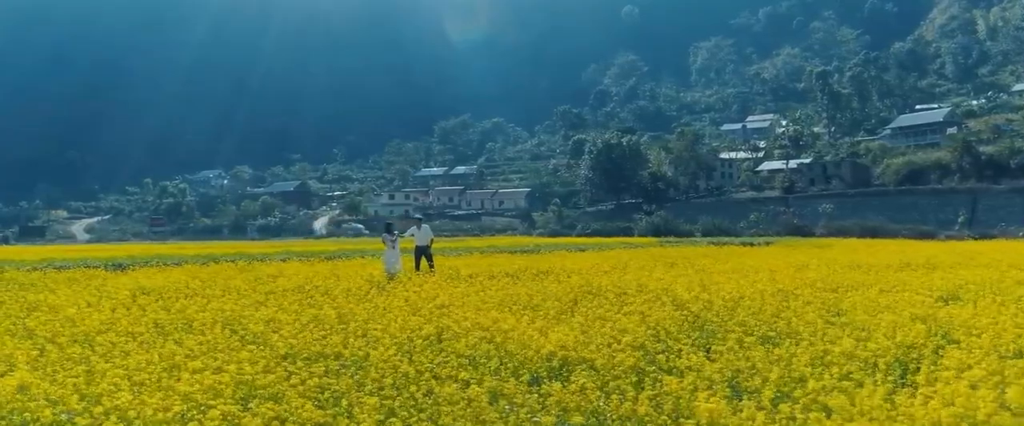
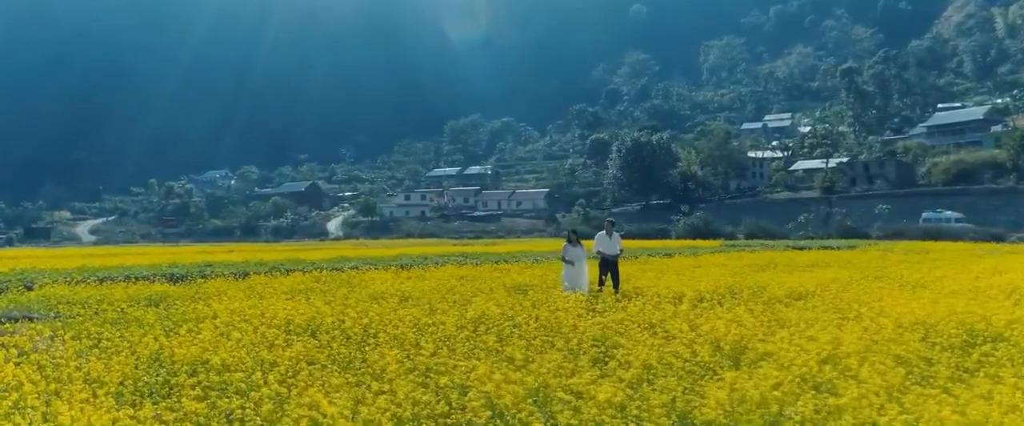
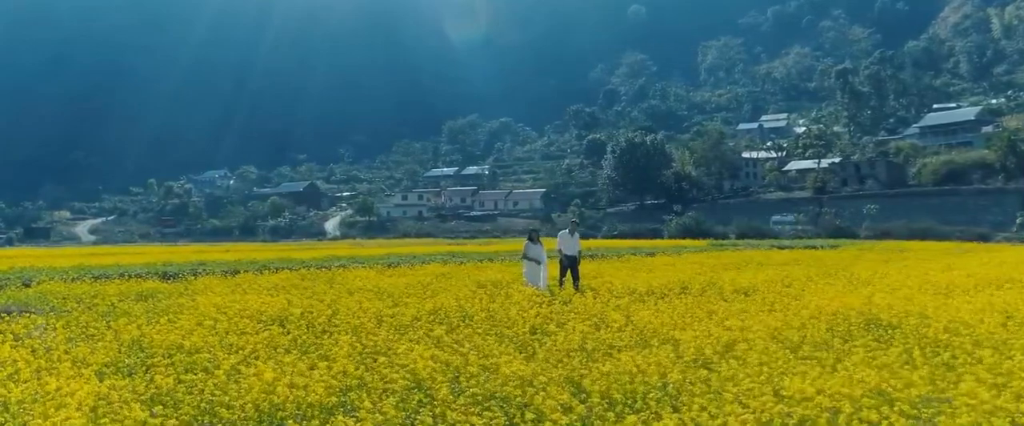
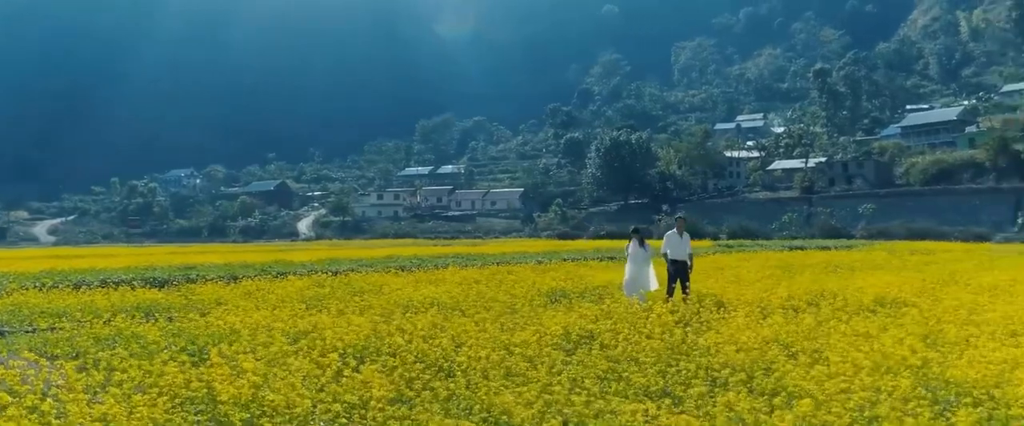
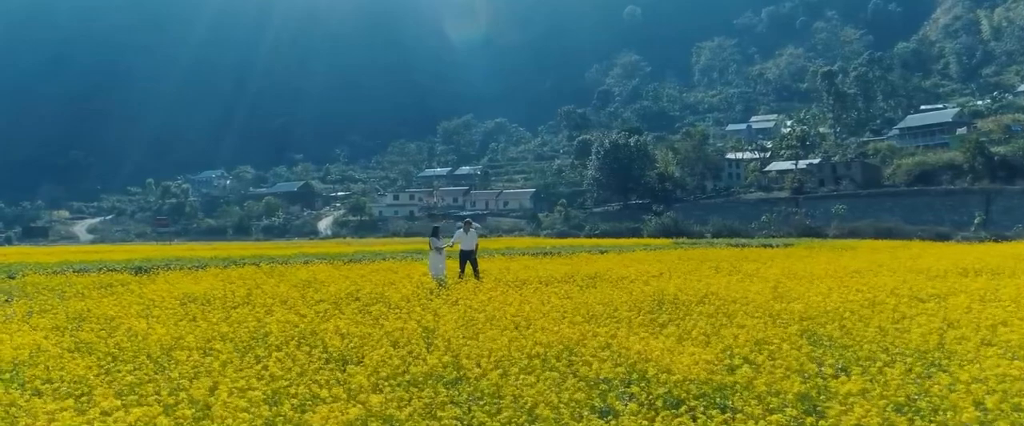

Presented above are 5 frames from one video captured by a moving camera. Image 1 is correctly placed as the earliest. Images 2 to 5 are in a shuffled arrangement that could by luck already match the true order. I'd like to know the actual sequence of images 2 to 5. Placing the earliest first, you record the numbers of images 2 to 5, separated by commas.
5, 3, 2, 4
